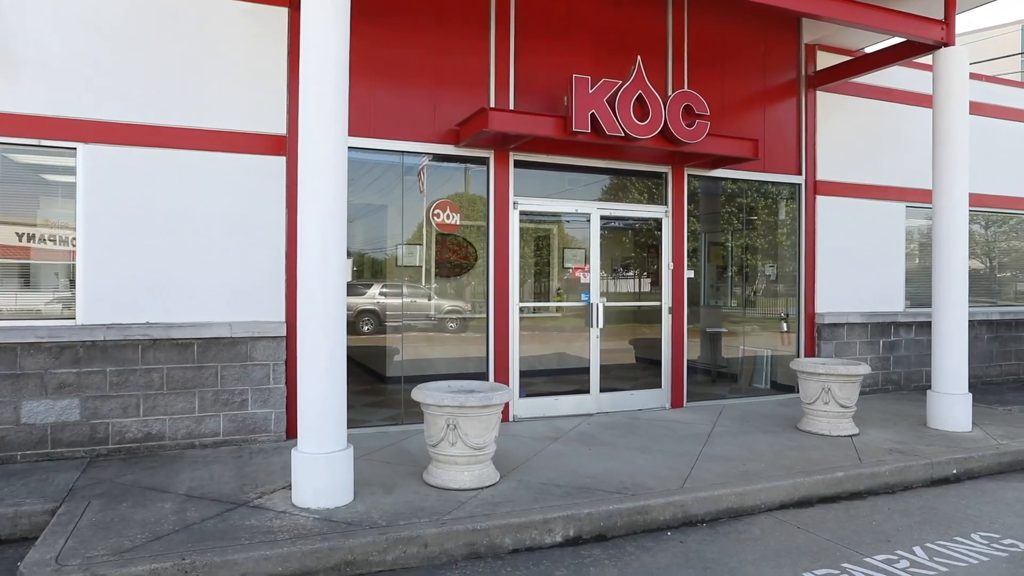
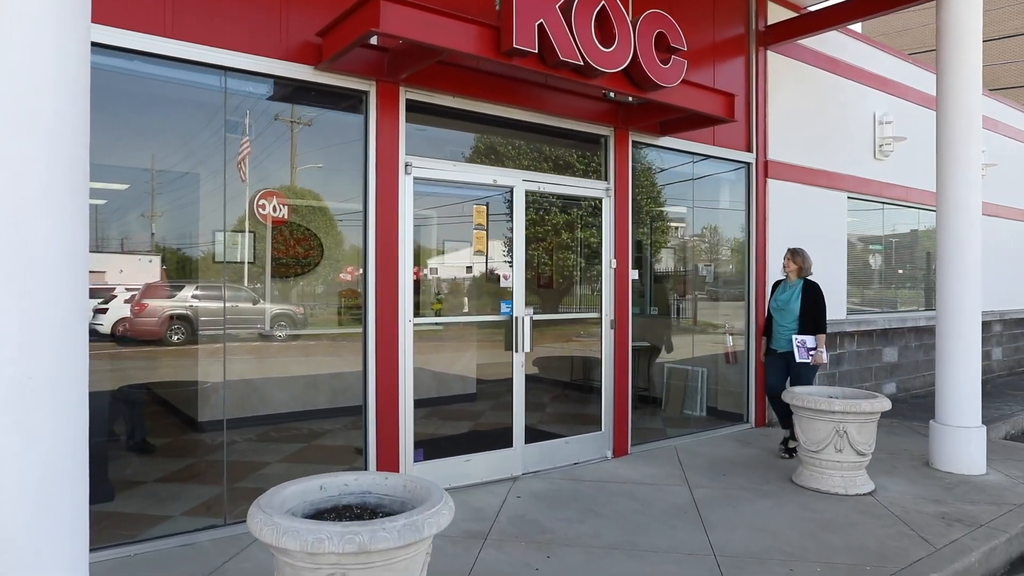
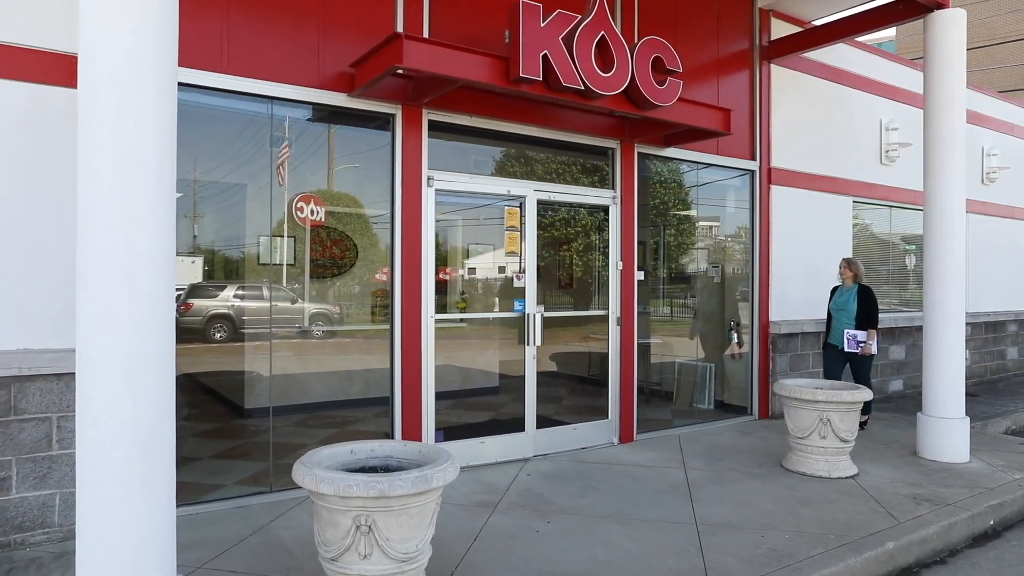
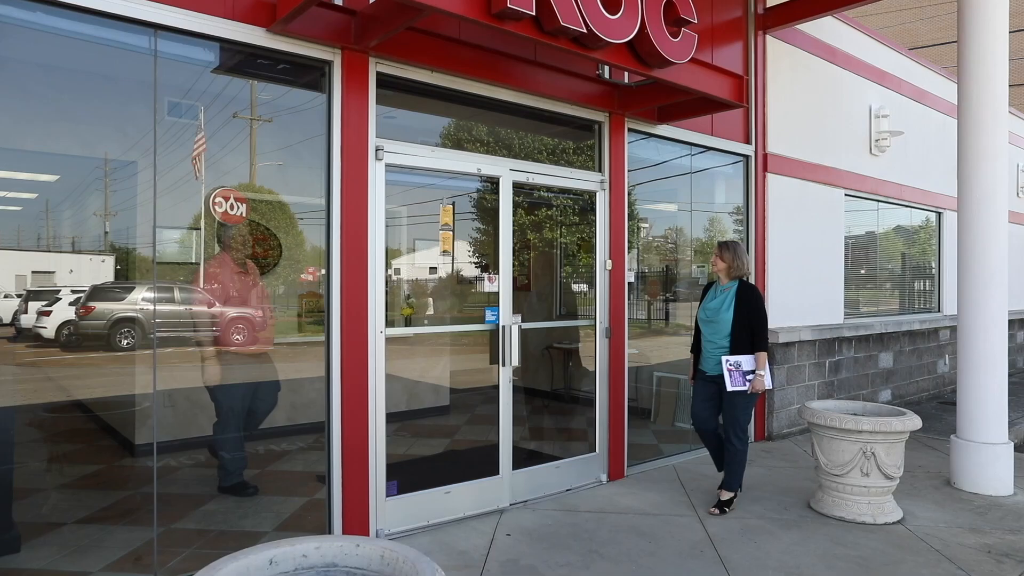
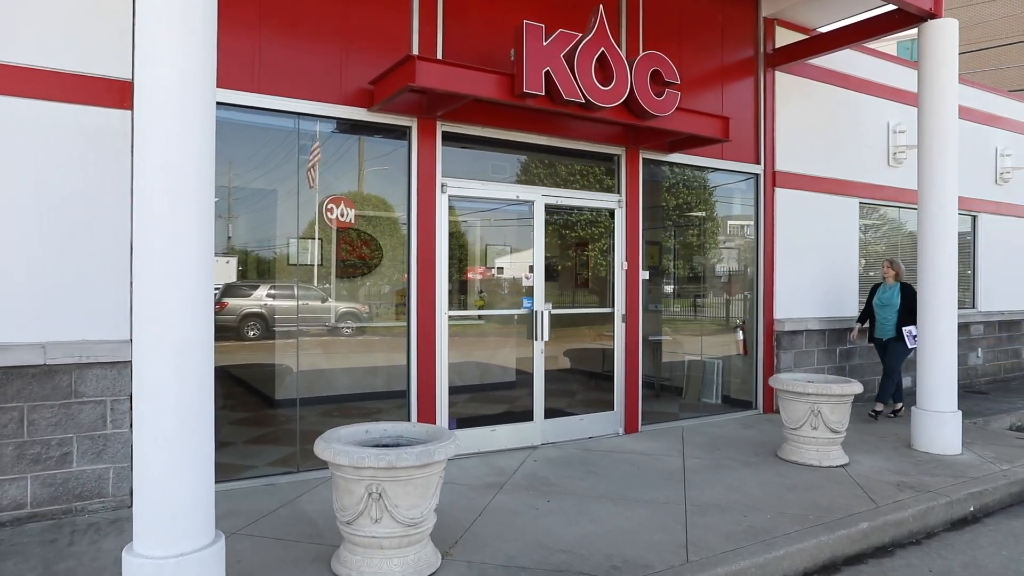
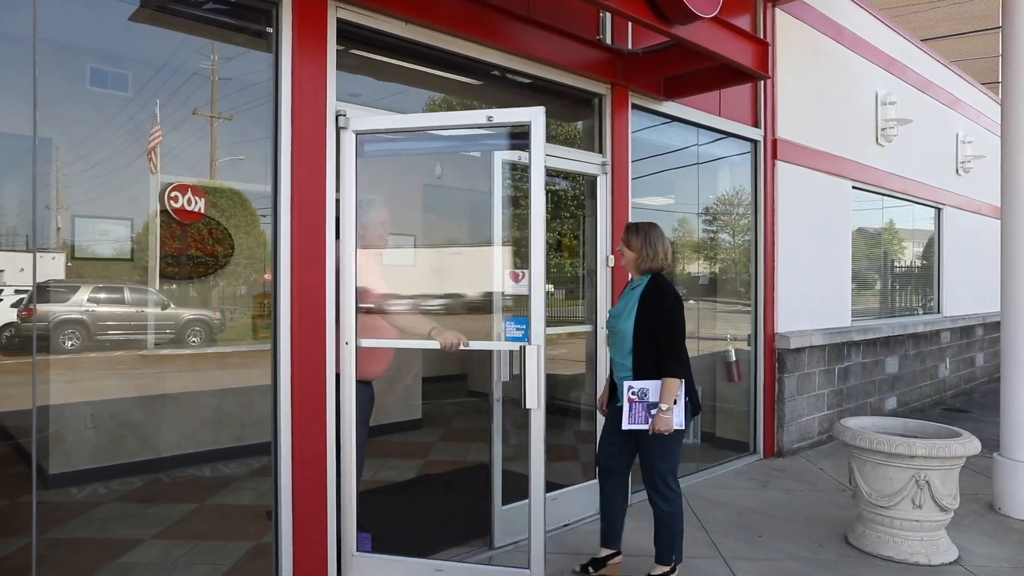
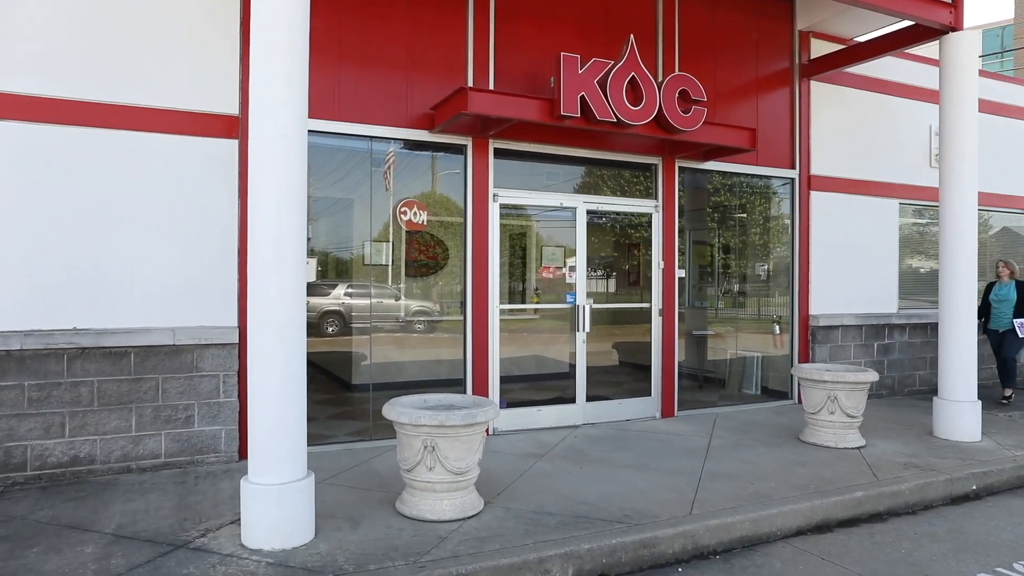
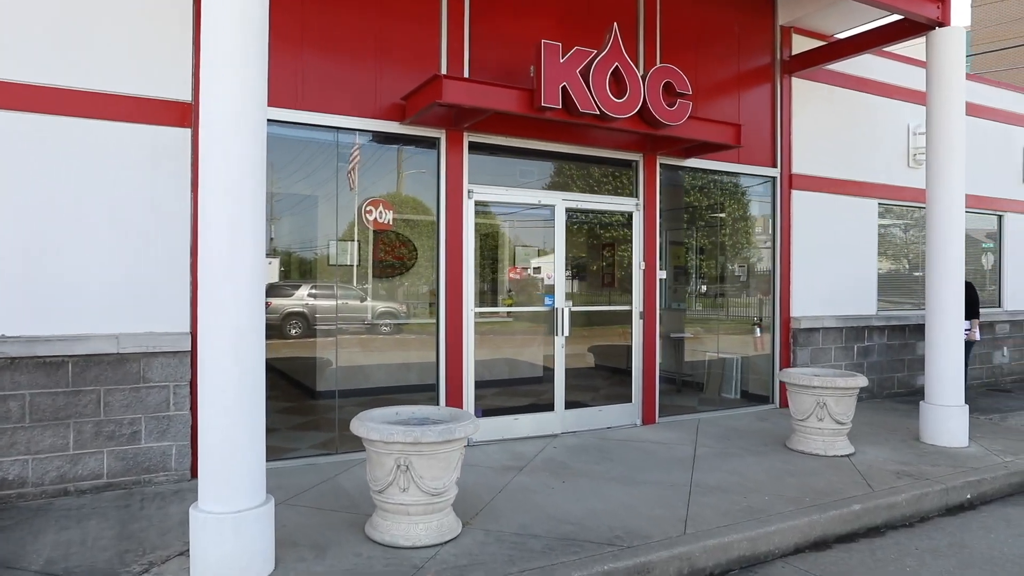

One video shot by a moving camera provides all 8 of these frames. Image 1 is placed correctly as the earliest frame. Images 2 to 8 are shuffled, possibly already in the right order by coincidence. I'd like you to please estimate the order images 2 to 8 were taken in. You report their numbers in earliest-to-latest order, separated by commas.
7, 8, 5, 3, 2, 4, 6
